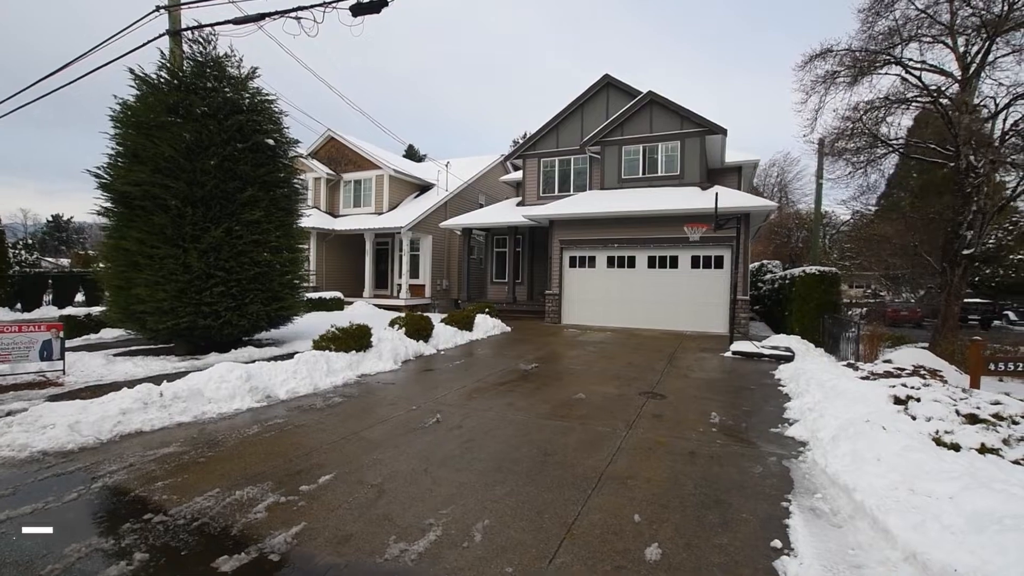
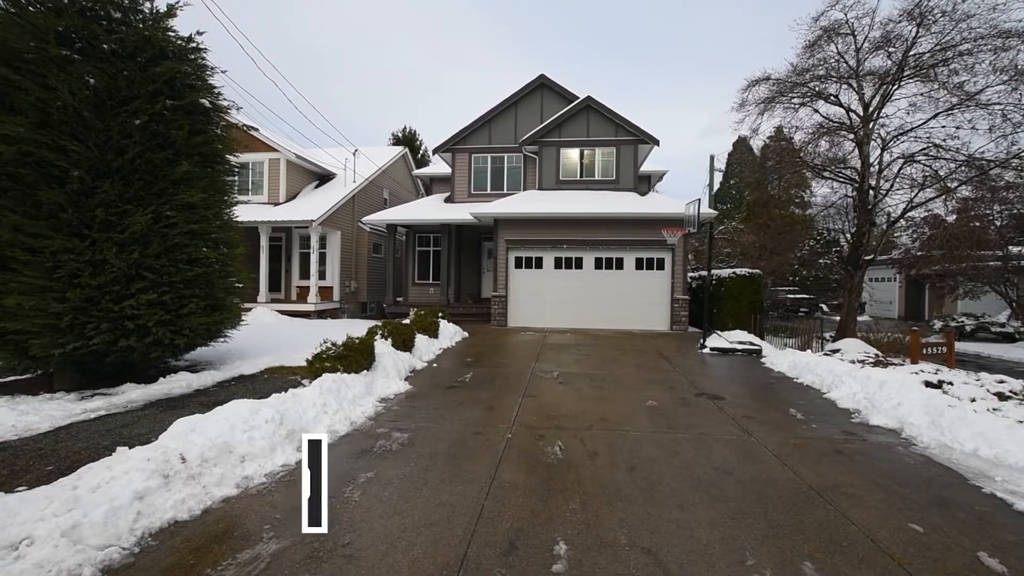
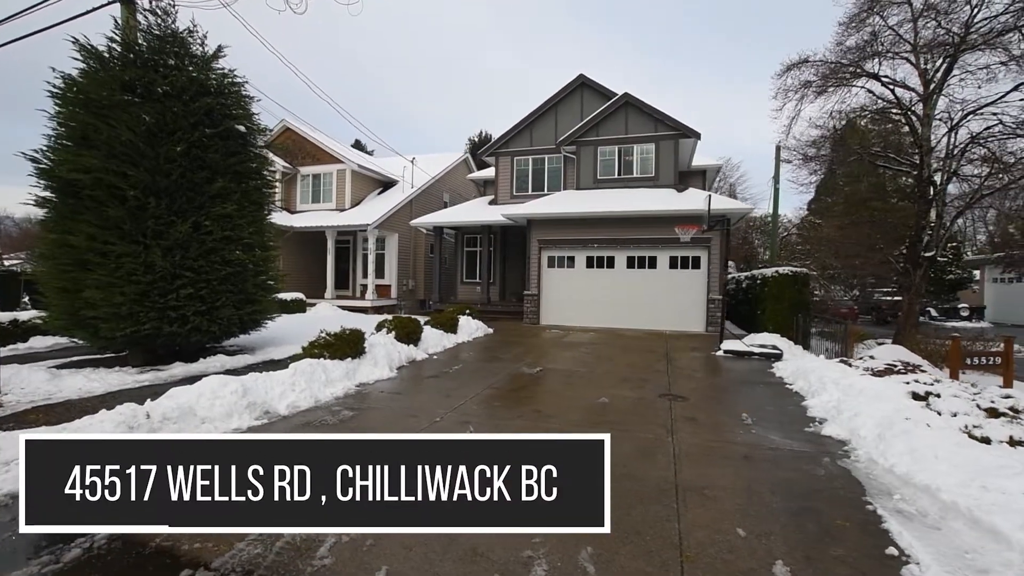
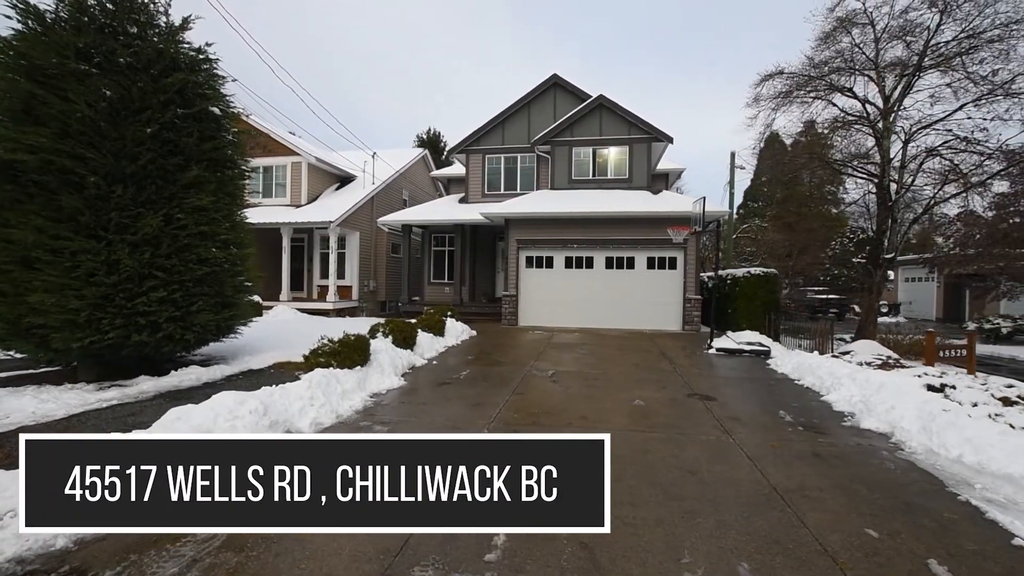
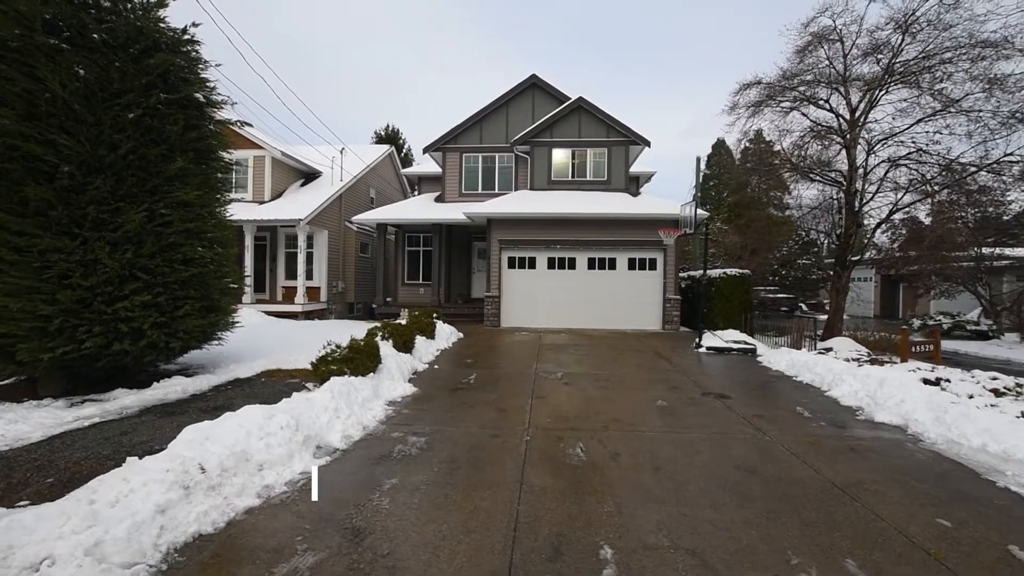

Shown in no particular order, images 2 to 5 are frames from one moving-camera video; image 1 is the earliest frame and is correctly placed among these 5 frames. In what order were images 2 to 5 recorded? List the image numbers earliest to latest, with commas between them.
3, 4, 2, 5
